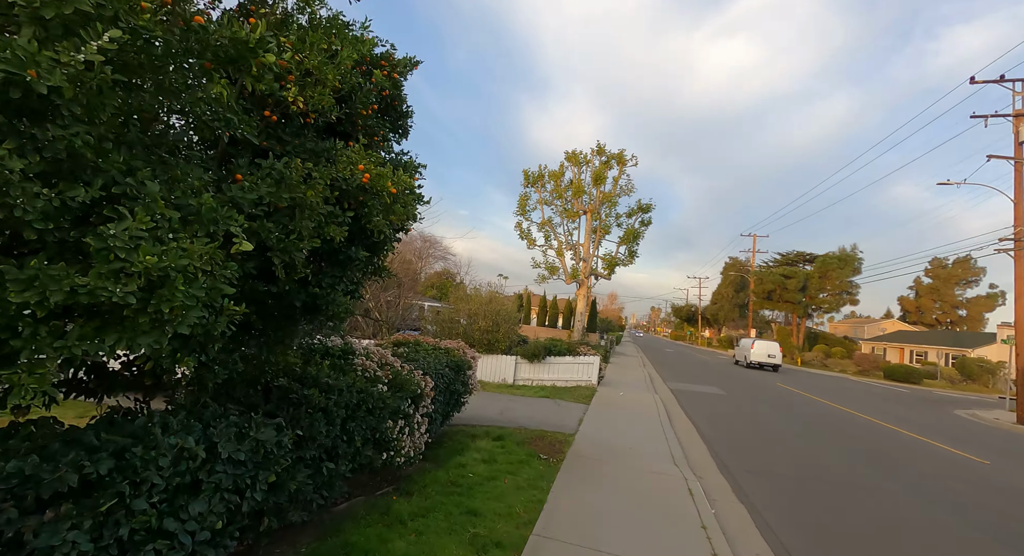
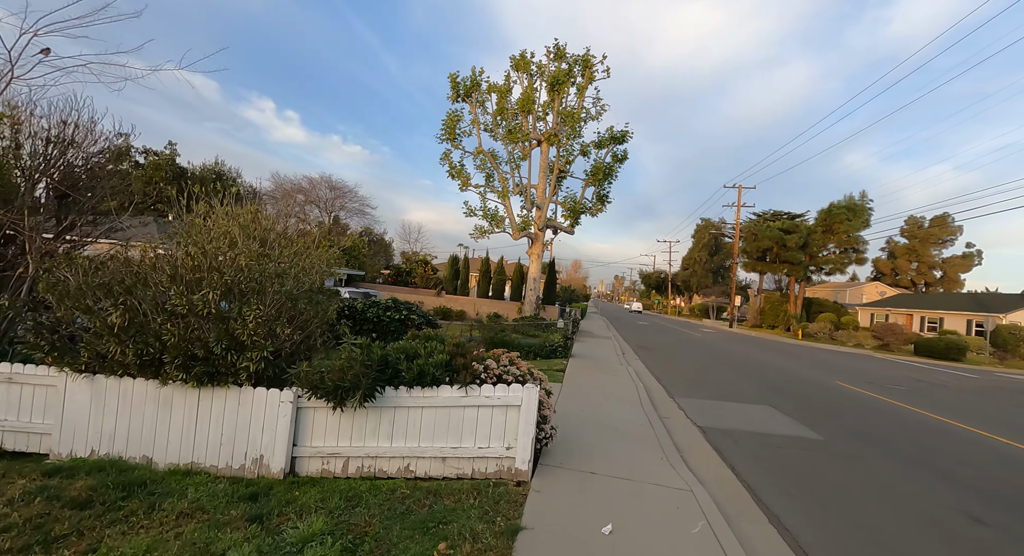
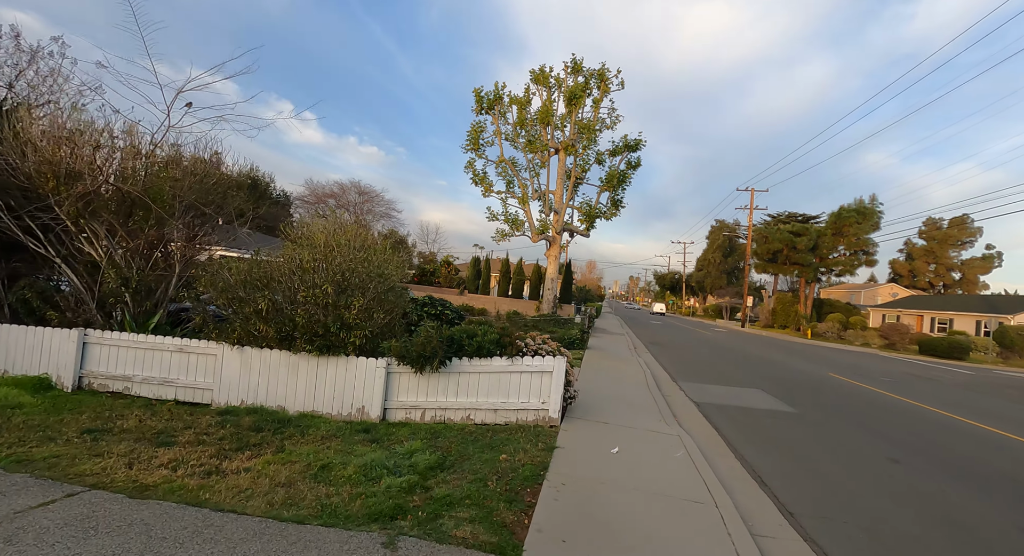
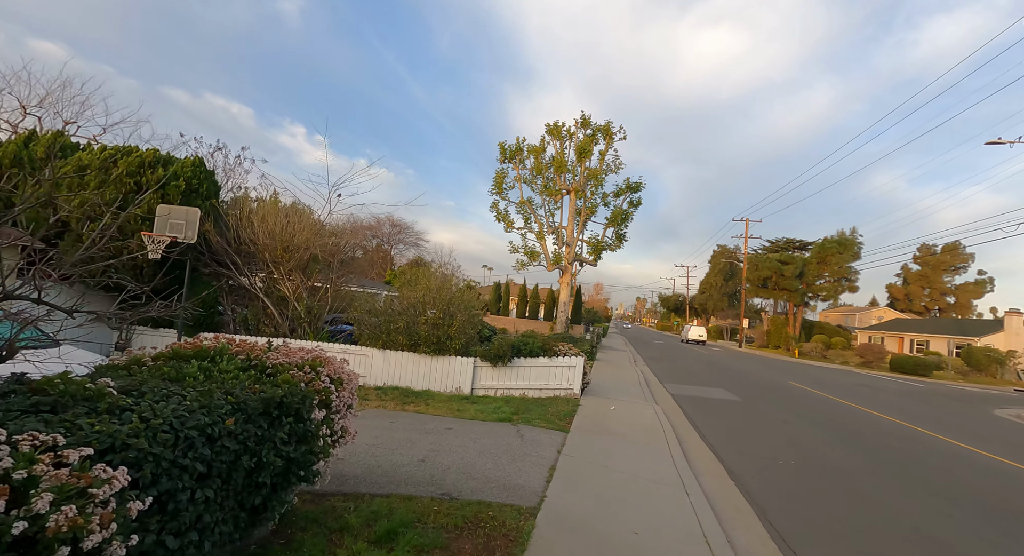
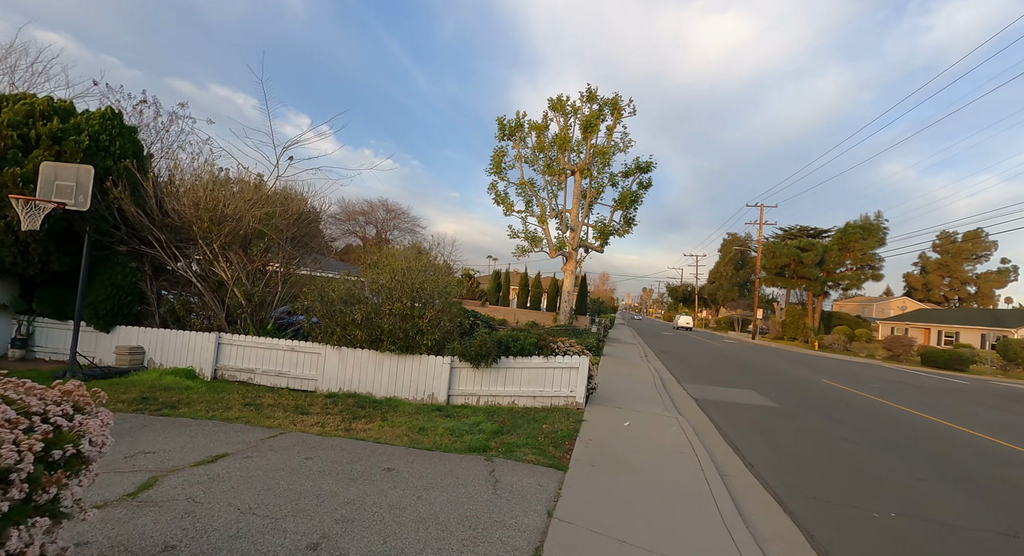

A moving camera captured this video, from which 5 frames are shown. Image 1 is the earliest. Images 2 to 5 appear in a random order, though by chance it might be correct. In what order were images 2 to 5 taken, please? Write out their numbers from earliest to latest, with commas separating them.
4, 5, 3, 2
